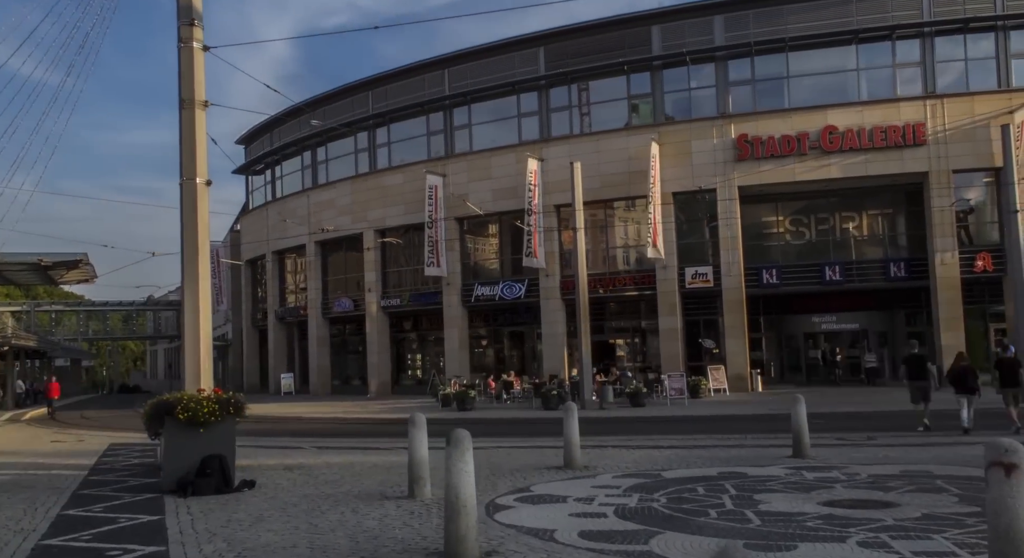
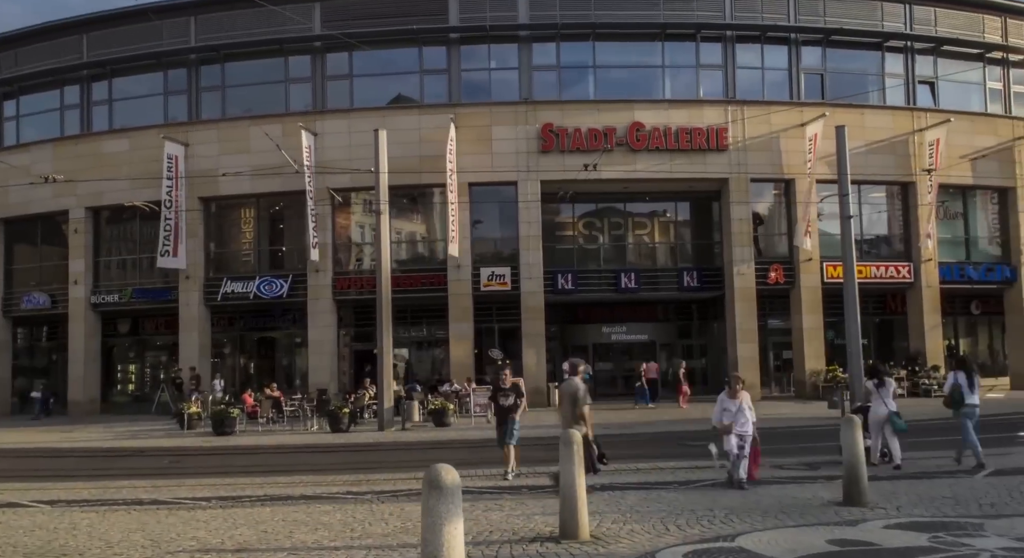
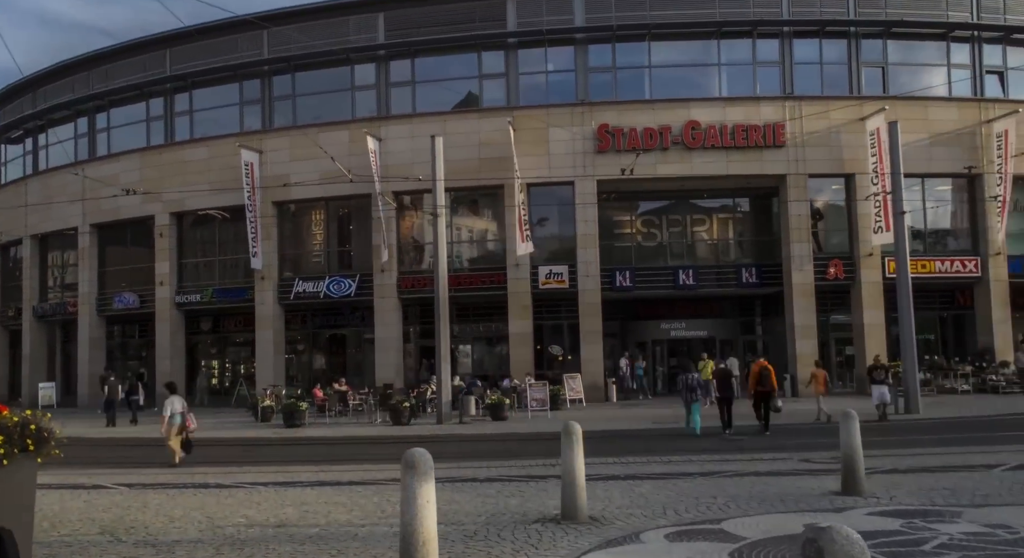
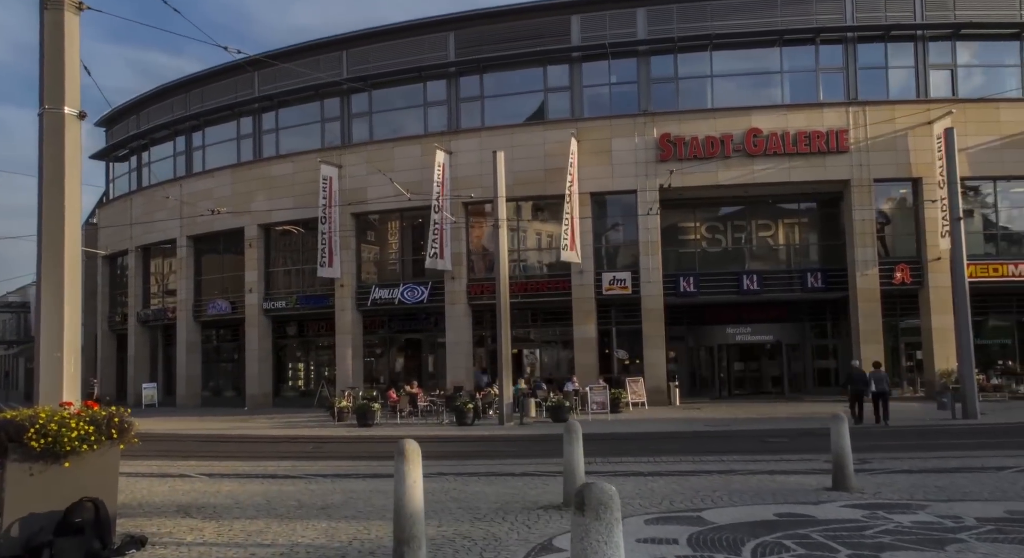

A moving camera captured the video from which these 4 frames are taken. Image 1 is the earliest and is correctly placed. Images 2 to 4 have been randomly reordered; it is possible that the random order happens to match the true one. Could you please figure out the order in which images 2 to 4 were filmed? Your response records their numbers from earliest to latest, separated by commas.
4, 3, 2
